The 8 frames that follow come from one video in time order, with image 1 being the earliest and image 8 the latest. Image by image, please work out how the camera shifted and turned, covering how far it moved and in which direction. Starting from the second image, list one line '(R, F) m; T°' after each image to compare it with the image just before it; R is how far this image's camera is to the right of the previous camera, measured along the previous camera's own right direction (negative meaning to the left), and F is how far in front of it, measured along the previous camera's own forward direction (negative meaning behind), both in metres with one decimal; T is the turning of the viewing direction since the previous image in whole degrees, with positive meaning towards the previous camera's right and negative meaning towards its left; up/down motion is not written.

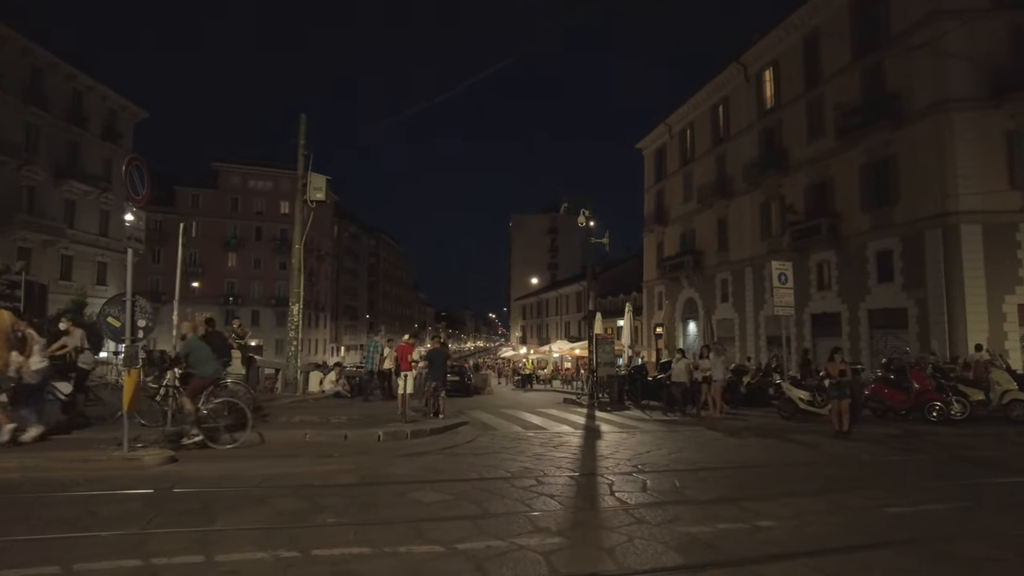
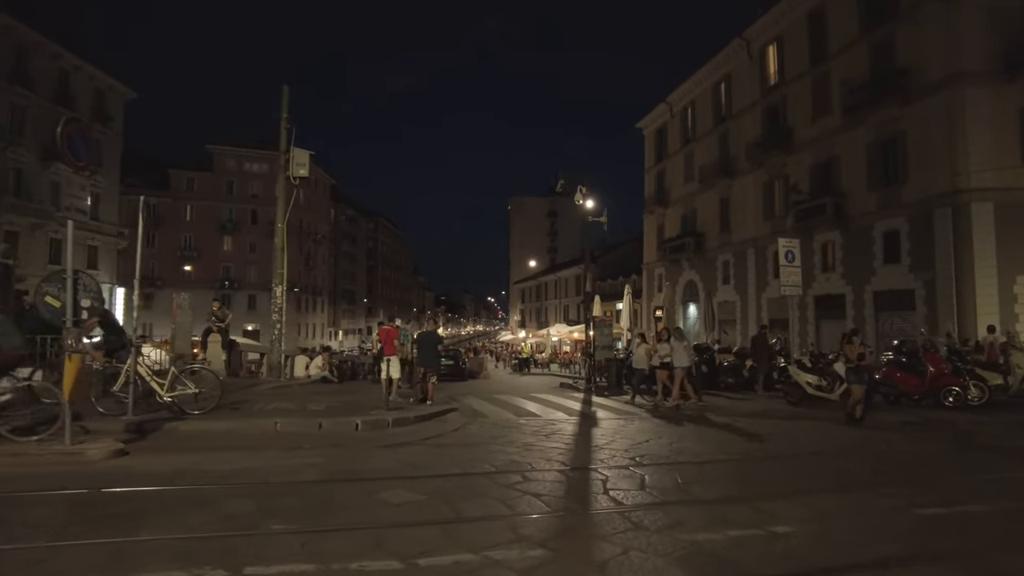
(+0.2, +0.8) m; 0°
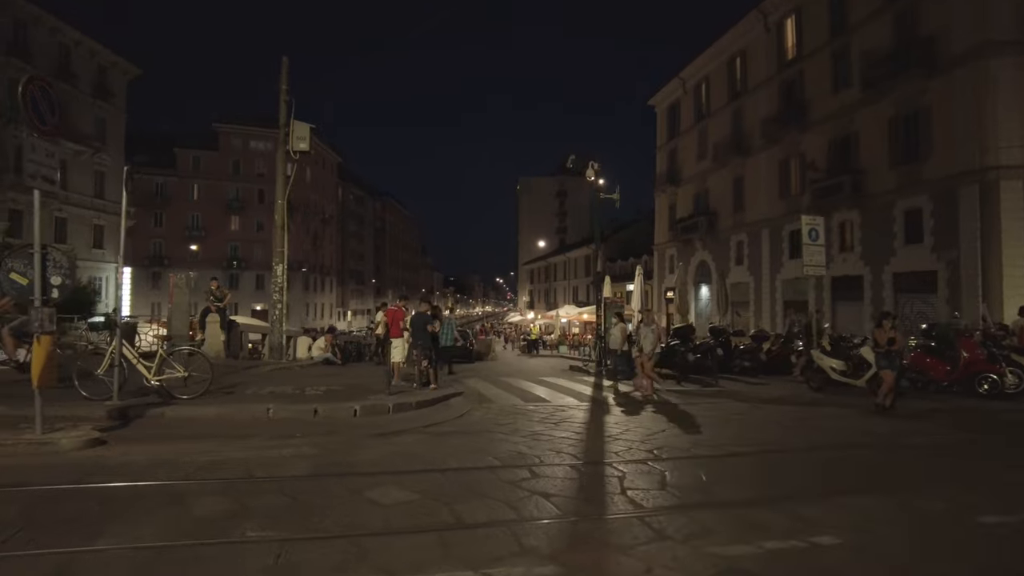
(0.0, +0.7) m; -1°
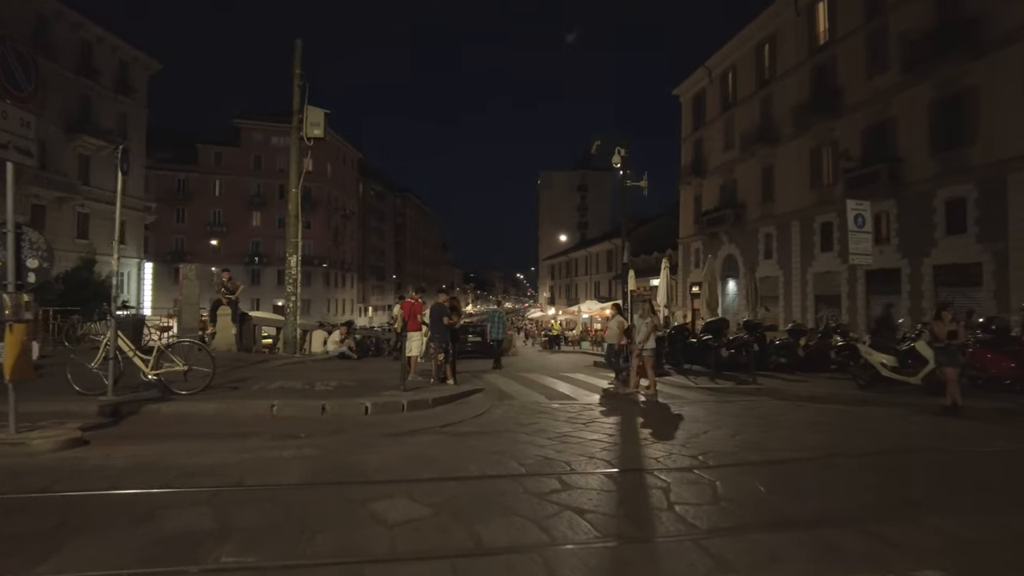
(0.0, +0.8) m; -2°
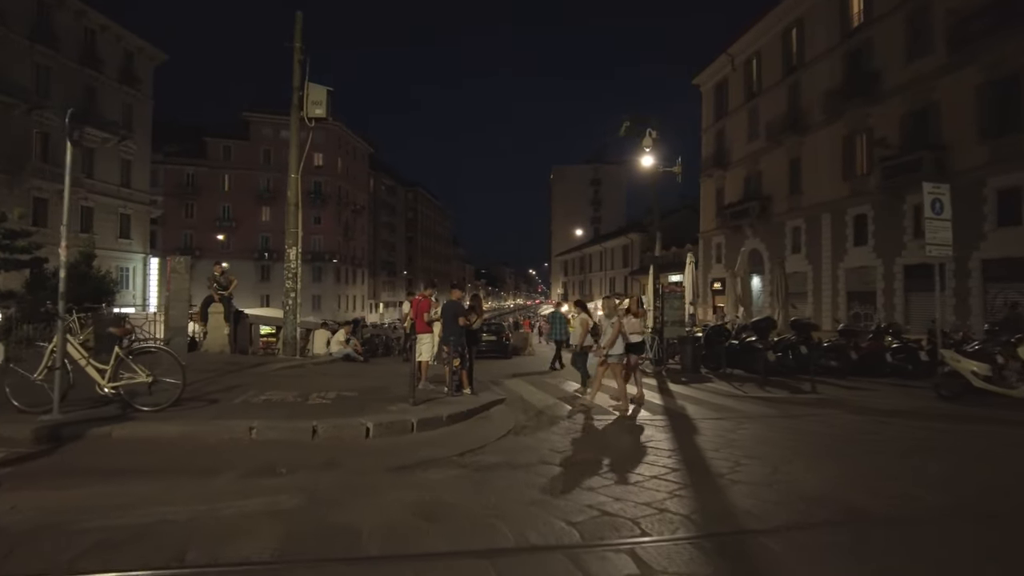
(-0.2, +1.6) m; -1°
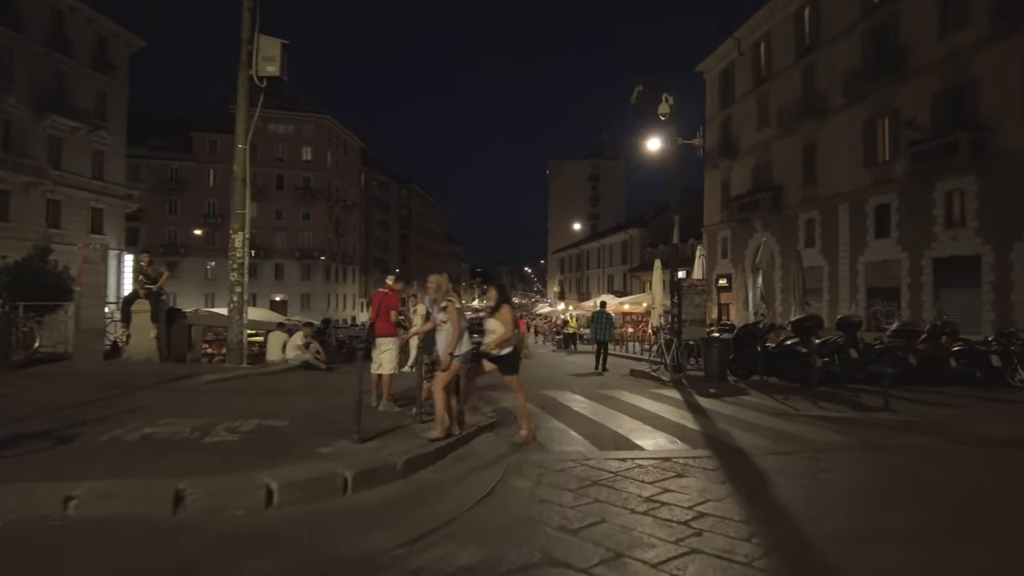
(+0.1, +2.6) m; 0°
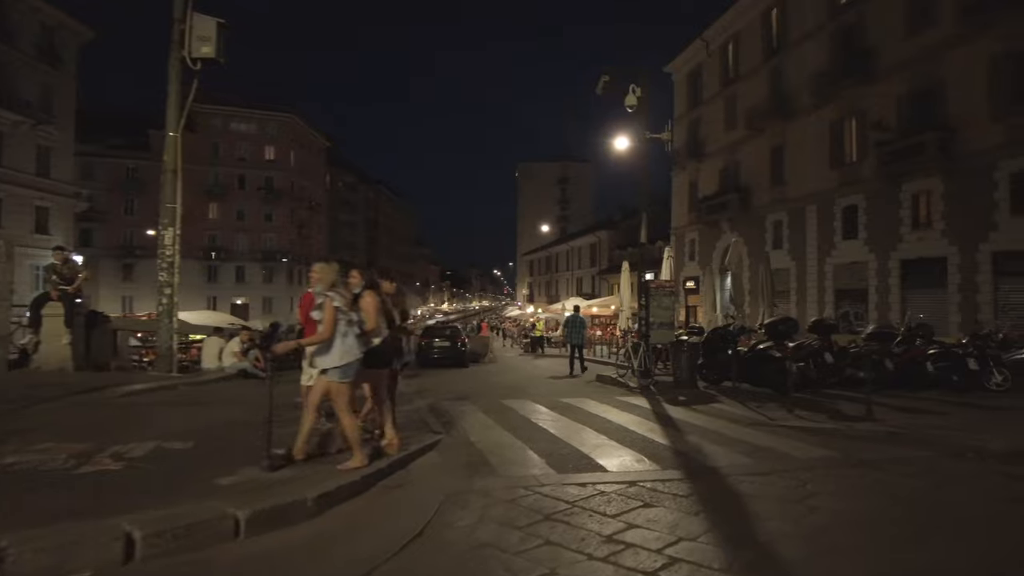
(+0.2, +0.9) m; +3°
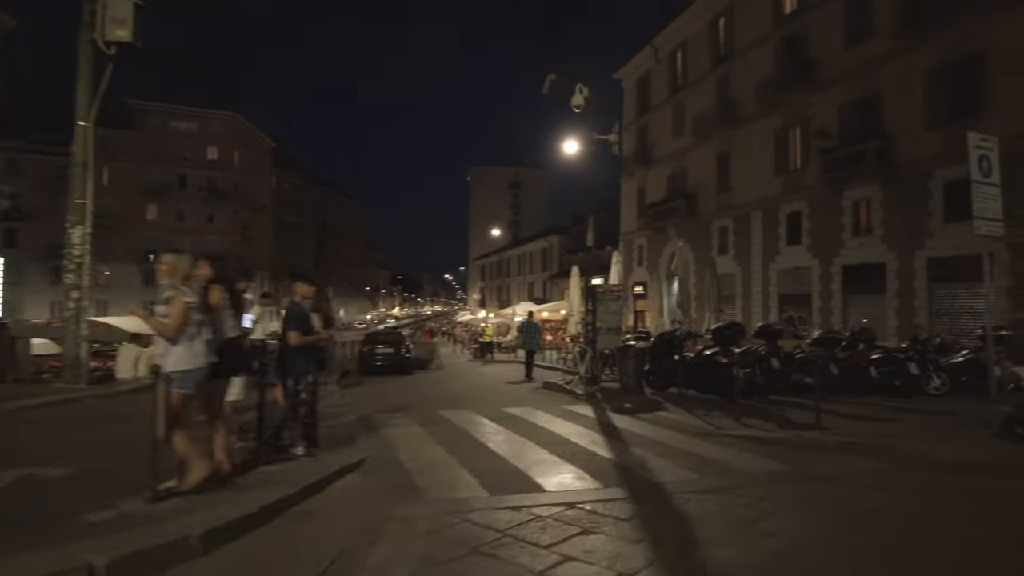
(+0.2, +0.5) m; +4°
